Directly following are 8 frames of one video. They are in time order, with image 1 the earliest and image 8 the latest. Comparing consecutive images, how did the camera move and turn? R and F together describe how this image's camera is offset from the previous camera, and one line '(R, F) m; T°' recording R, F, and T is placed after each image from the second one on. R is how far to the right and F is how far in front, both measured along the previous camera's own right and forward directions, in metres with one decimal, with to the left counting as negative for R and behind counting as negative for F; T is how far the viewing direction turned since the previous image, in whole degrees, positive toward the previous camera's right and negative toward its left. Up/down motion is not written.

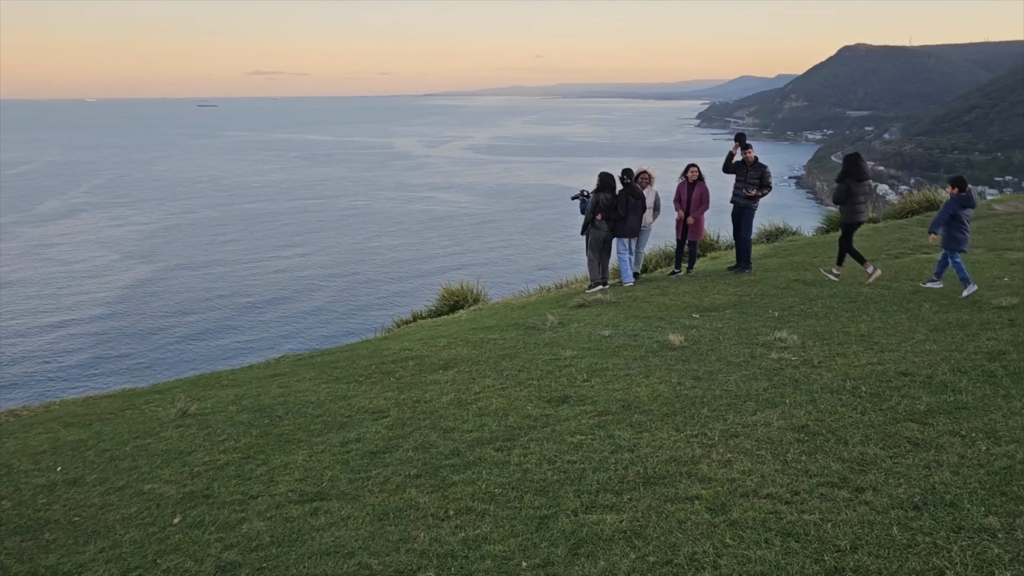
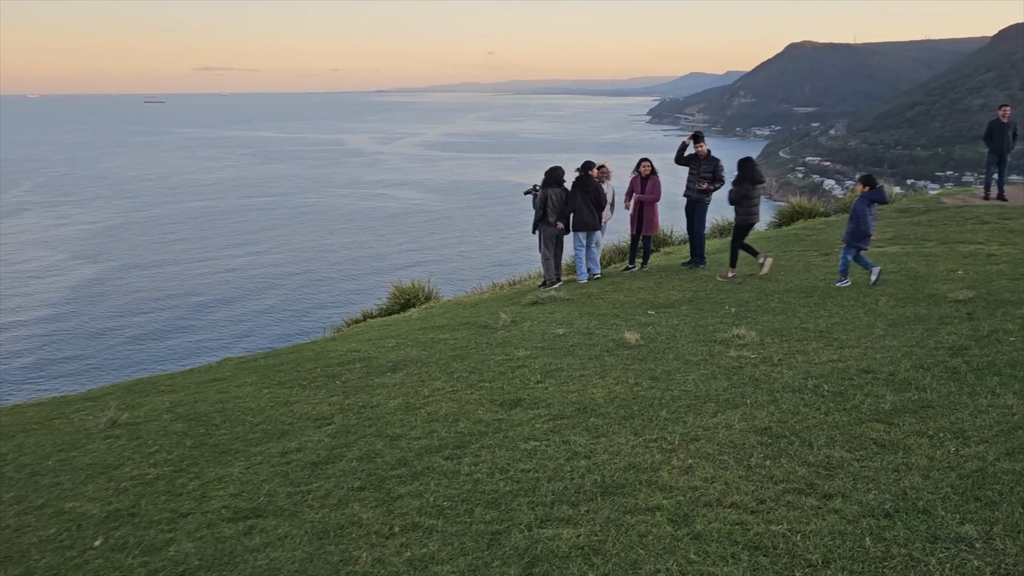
(0.0, +0.2) m; +3°
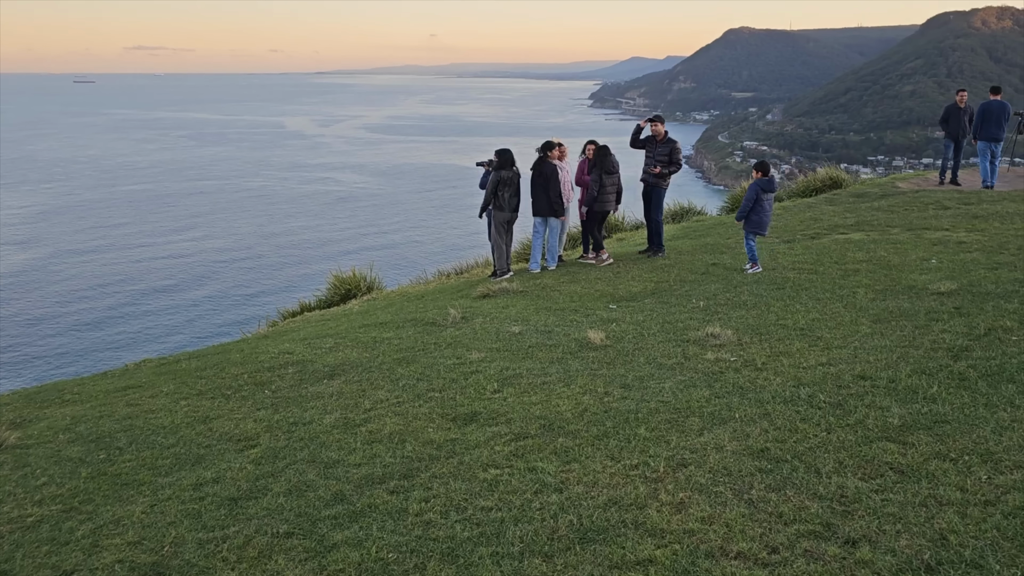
(0.0, +0.6) m; +4°
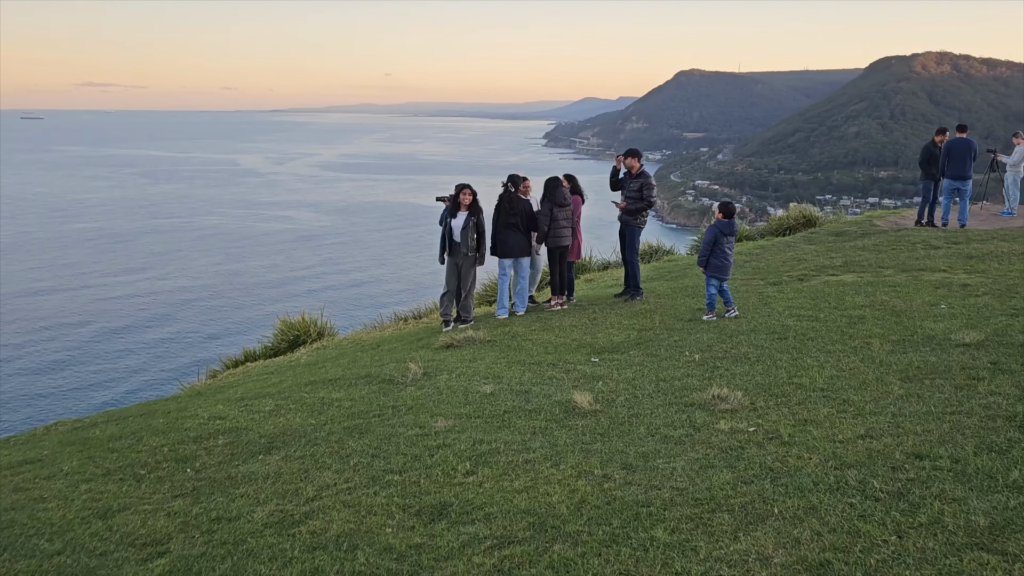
(-0.1, +0.8) m; +3°
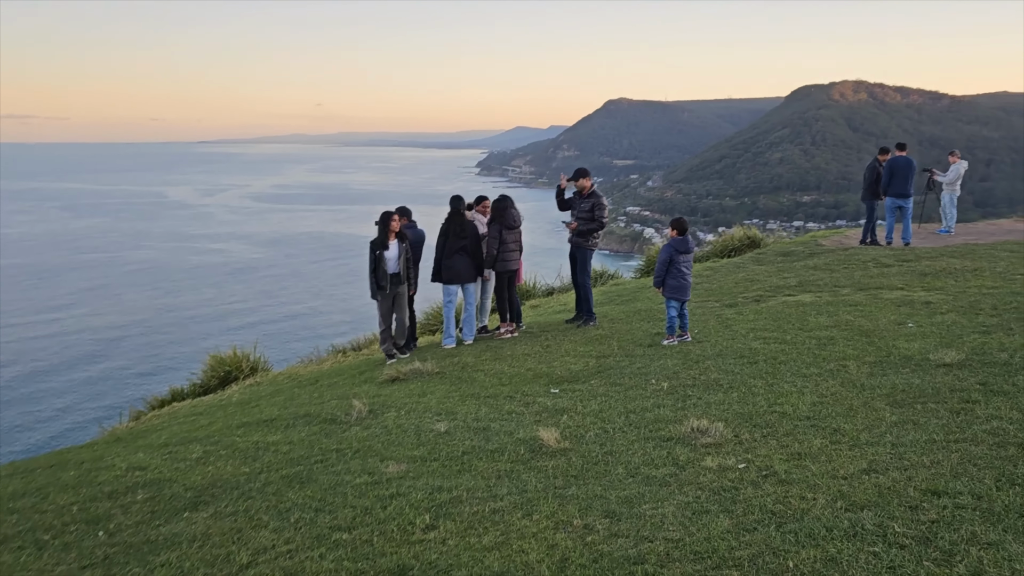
(-0.1, +0.4) m; +4°
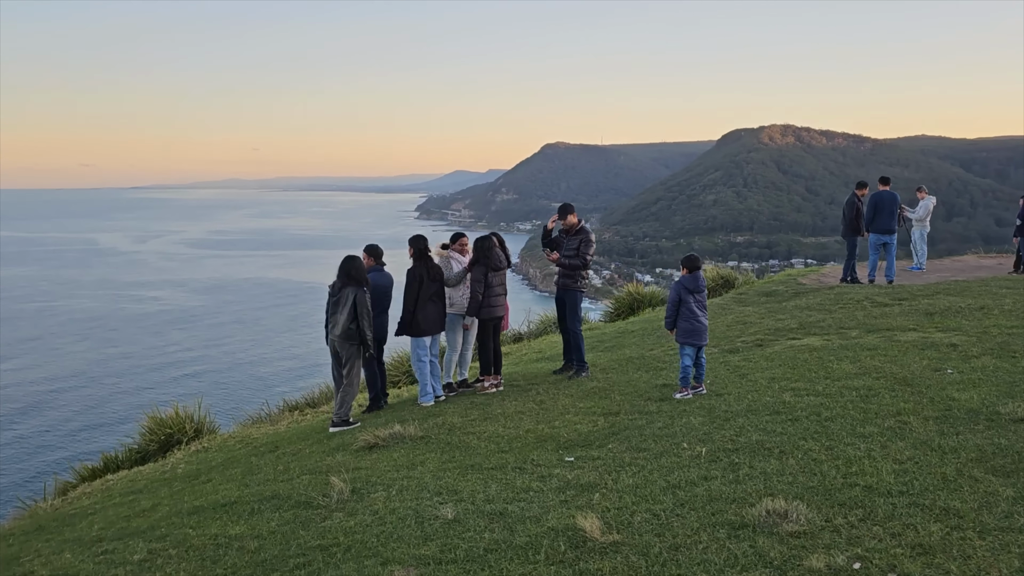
(-0.3, +0.8) m; +4°
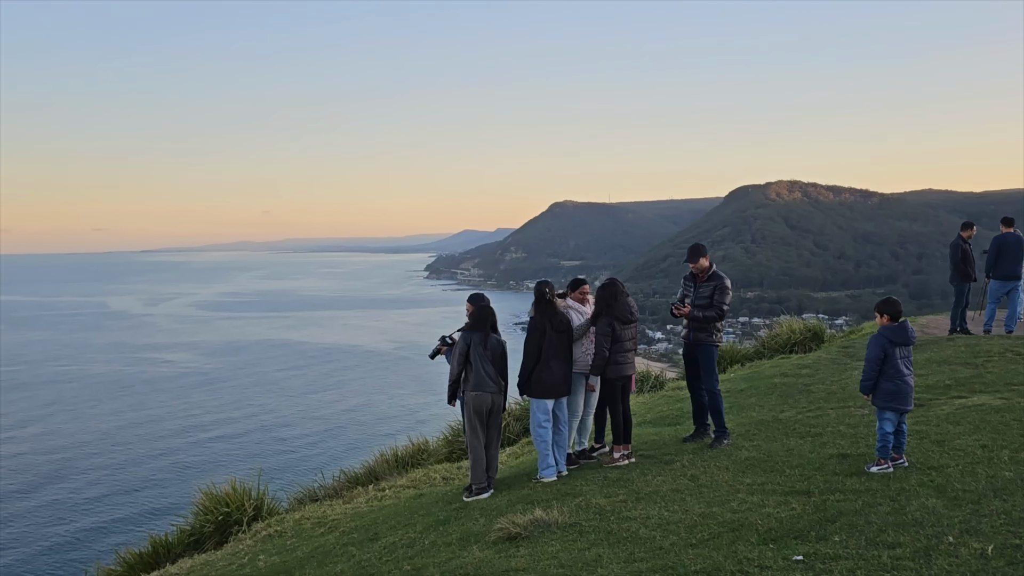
(-0.8, +1.0) m; -1°
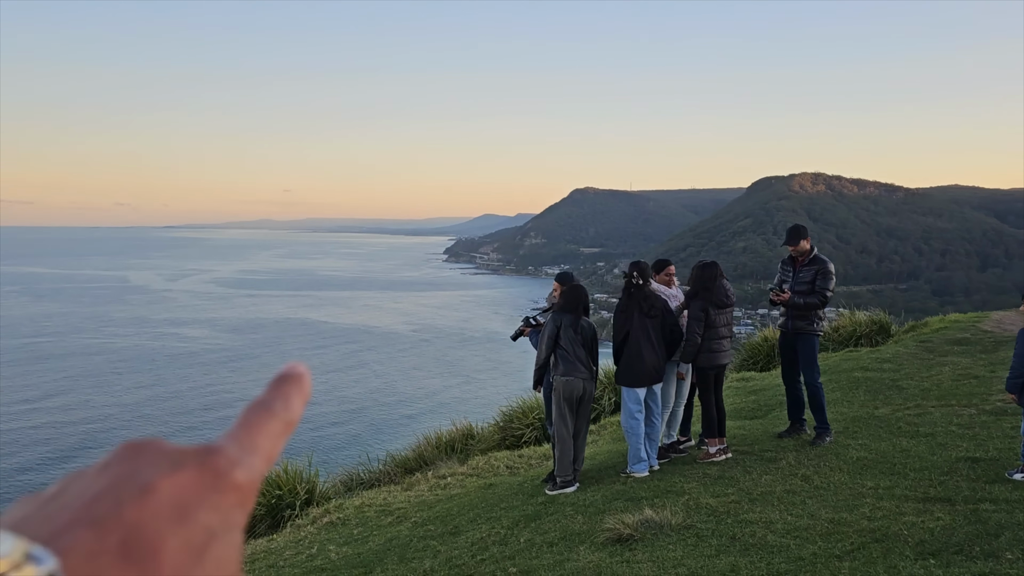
(-0.4, +0.4) m; -1°
